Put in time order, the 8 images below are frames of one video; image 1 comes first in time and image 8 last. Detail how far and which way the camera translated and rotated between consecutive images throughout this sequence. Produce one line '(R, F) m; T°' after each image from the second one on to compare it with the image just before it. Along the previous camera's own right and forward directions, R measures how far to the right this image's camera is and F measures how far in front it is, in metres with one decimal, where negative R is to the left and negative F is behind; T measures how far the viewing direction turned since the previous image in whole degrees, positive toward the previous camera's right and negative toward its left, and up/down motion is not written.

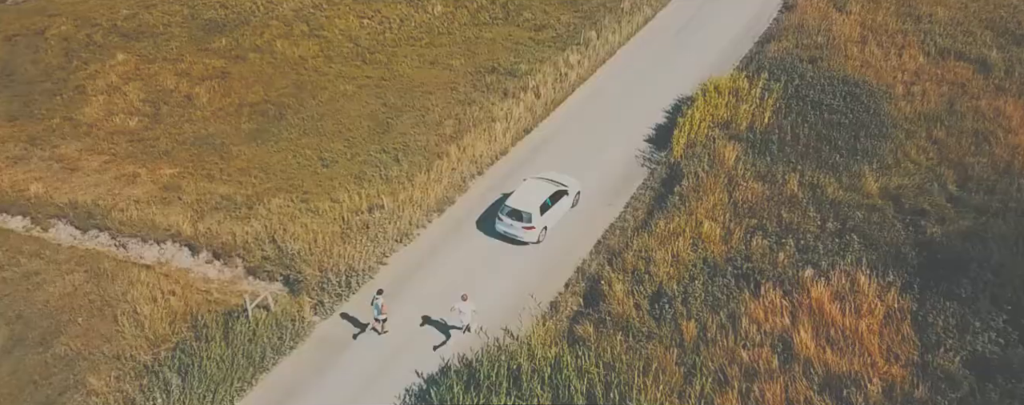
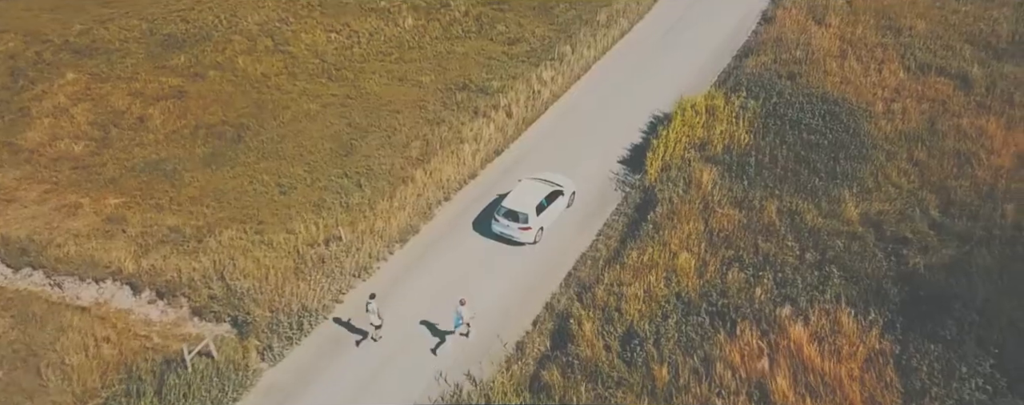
(+0.4, +1.1) m; +1°
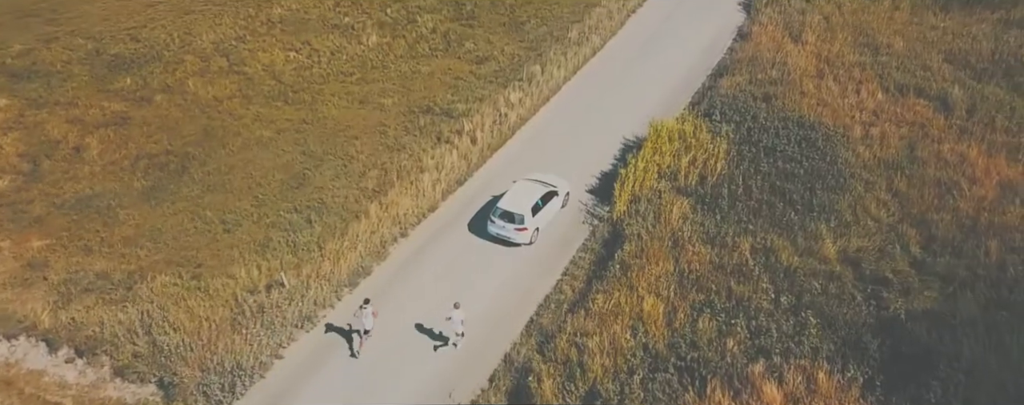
(+0.5, +1.4) m; +1°
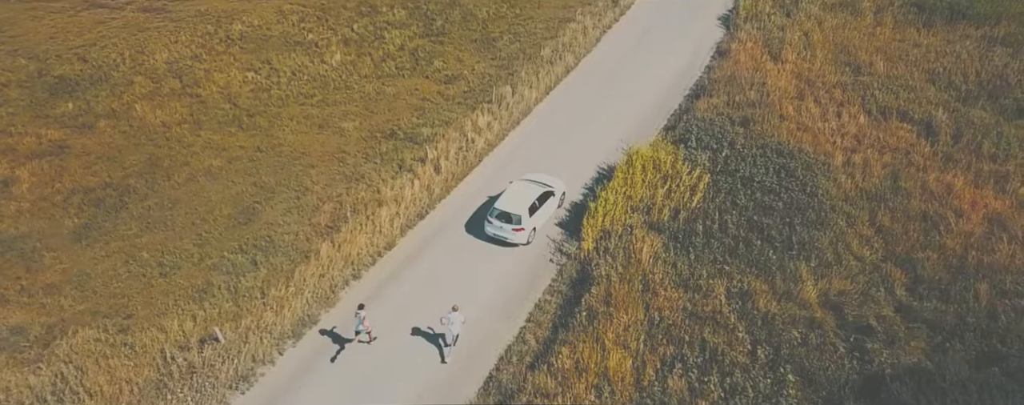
(+0.6, +1.5) m; +1°
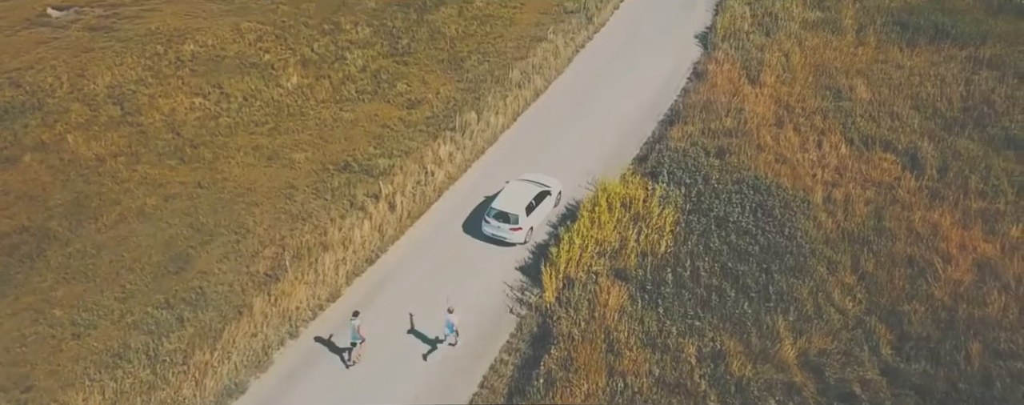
(+0.7, +1.9) m; +1°
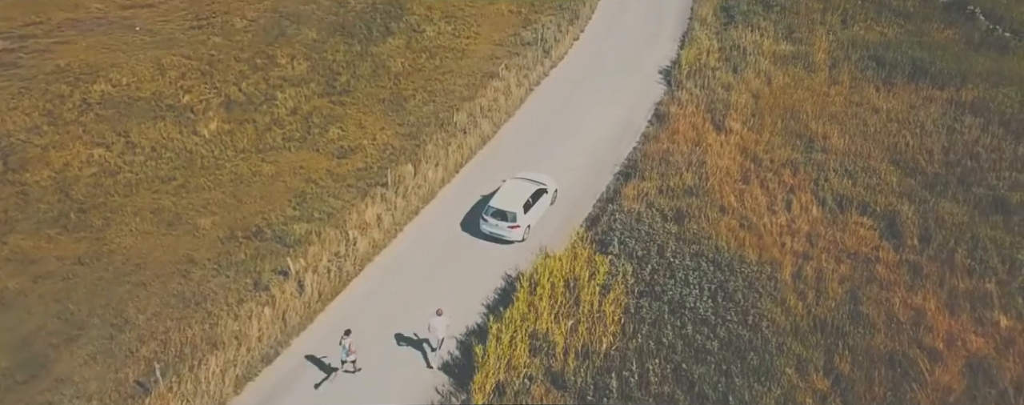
(+1.2, +3.3) m; +2°
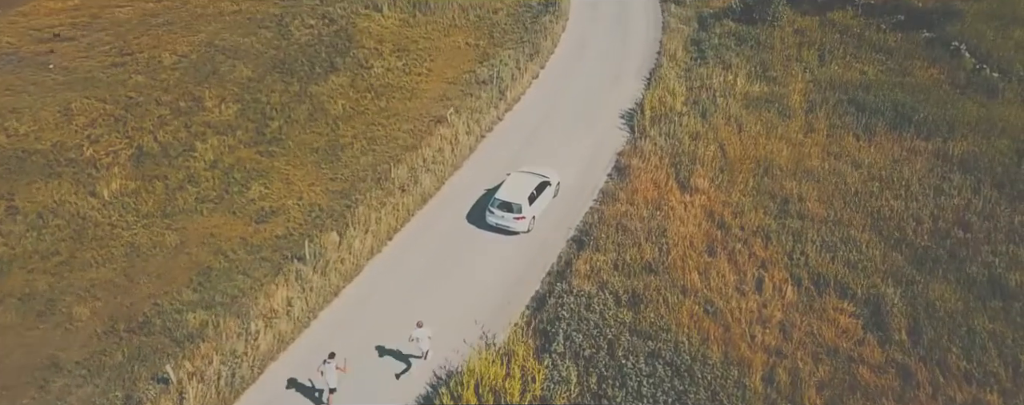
(+1.2, +3.5) m; +1°
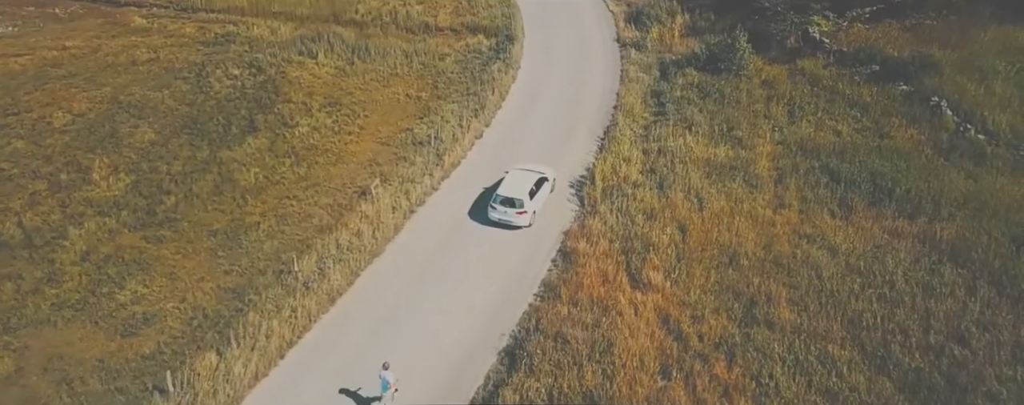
(+1.4, +4.5) m; +2°
